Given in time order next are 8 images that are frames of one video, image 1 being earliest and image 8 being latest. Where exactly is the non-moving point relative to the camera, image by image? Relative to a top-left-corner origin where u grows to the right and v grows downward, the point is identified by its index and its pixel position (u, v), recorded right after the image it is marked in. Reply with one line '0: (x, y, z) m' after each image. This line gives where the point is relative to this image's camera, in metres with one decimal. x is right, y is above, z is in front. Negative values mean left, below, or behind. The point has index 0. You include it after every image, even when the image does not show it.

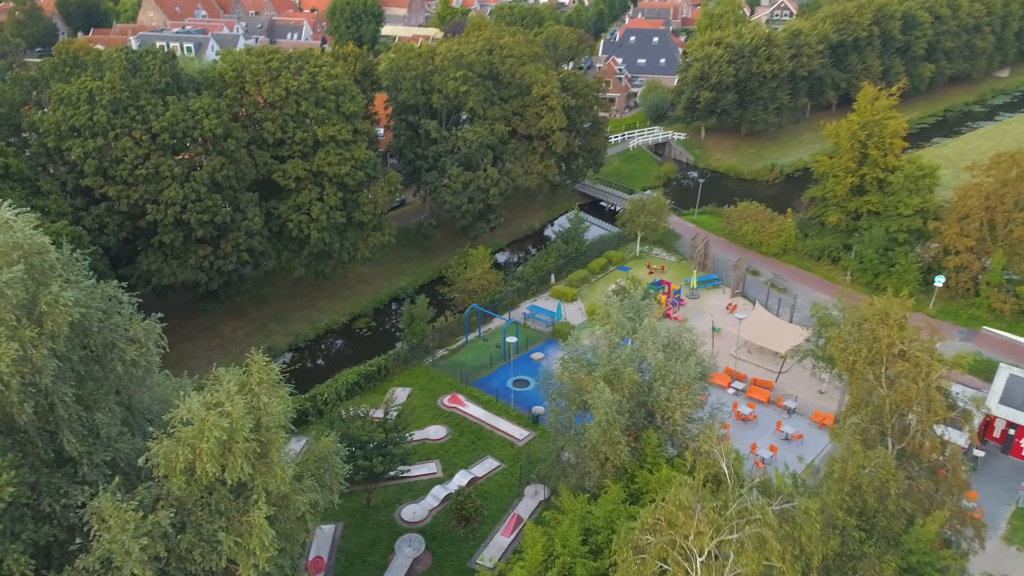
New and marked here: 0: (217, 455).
0: (-6.8, -3.8, +18.1) m
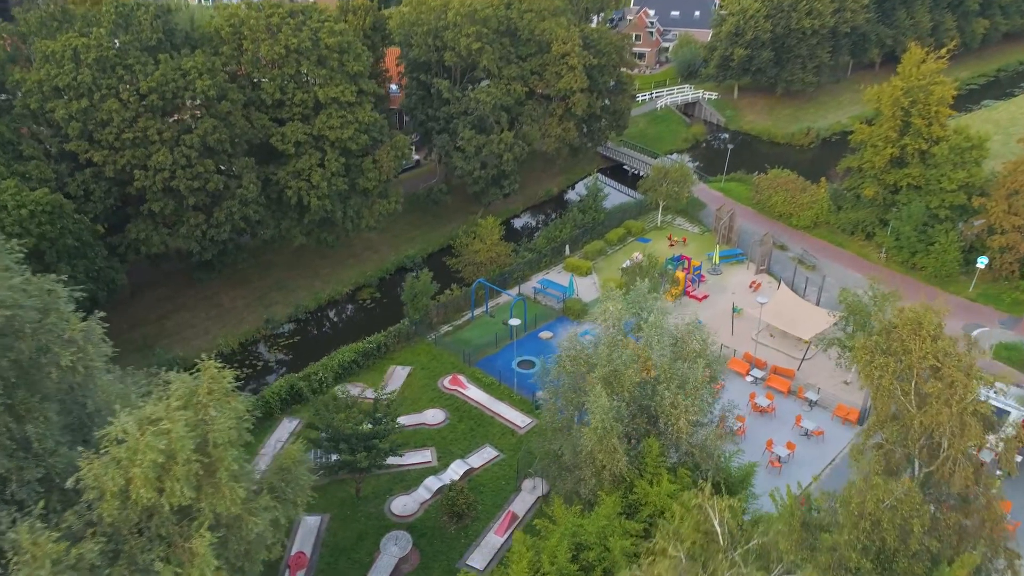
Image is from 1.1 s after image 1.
0: (-7.4, -3.9, +16.3) m
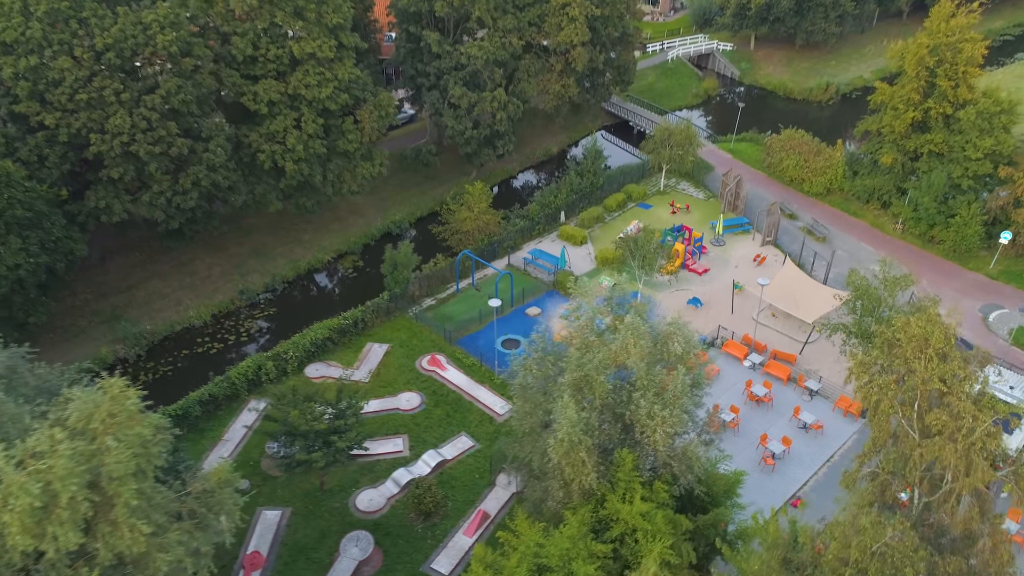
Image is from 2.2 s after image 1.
0: (-8.7, -4.3, +14.3) m
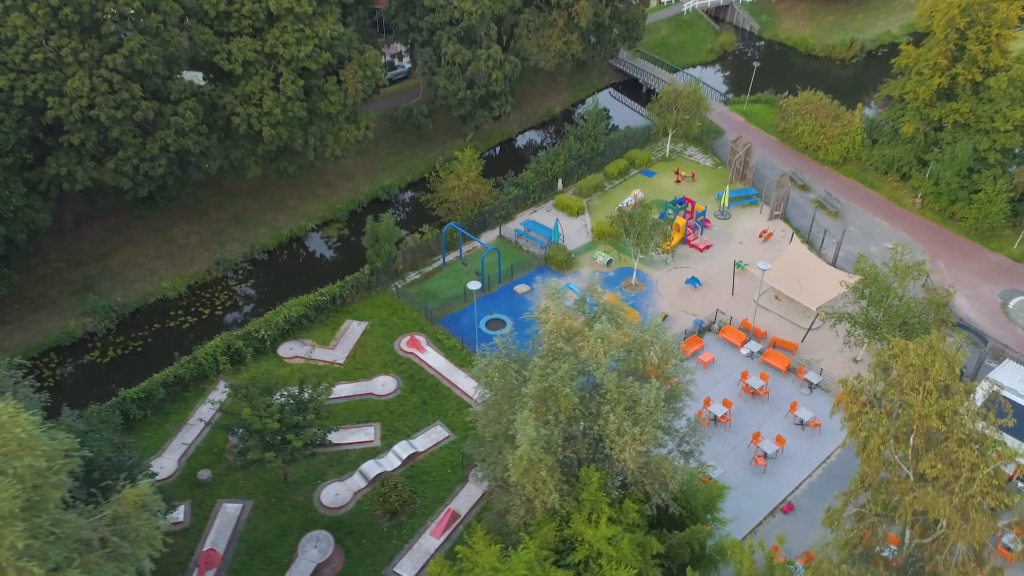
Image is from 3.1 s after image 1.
0: (-10.0, -4.7, +12.8) m
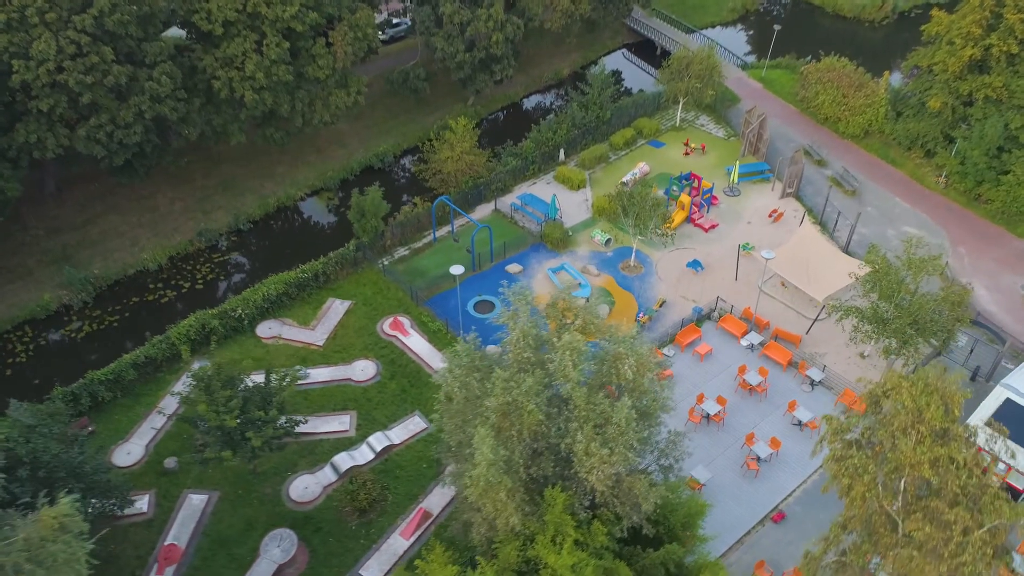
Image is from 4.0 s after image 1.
0: (-11.2, -5.0, +11.6) m
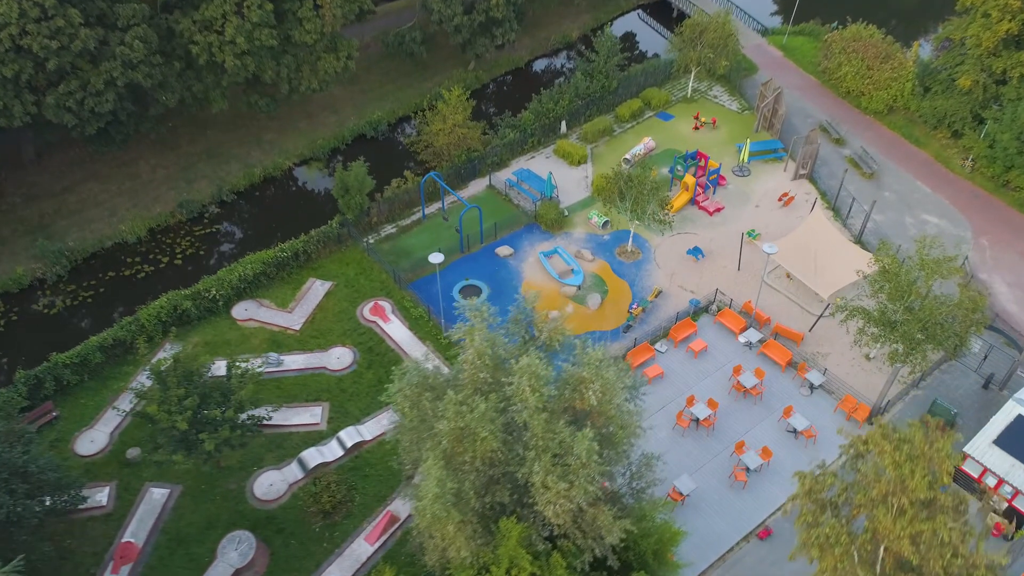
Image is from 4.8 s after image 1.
0: (-12.5, -5.5, +10.6) m
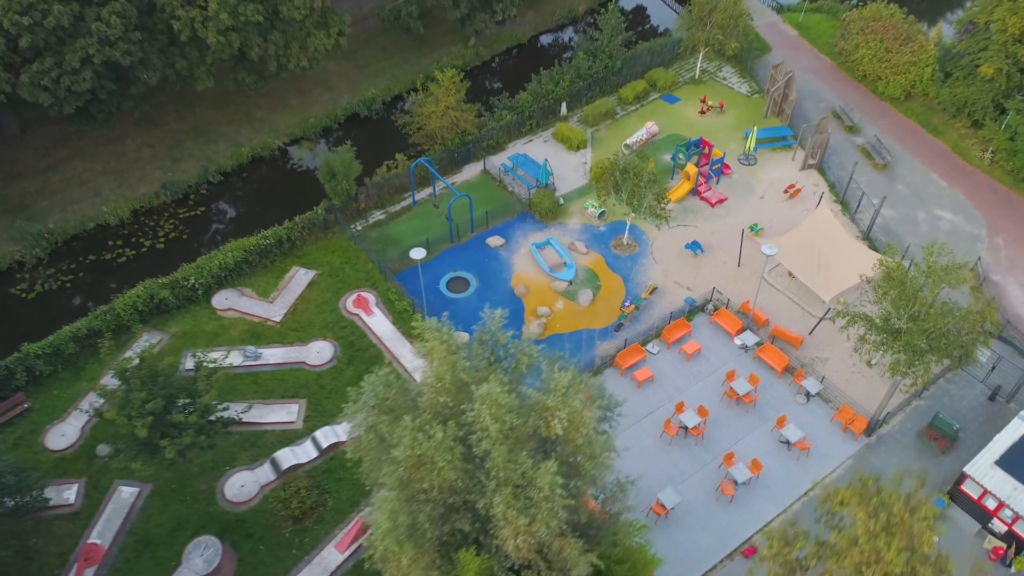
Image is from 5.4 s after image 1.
0: (-13.5, -5.9, +9.9) m
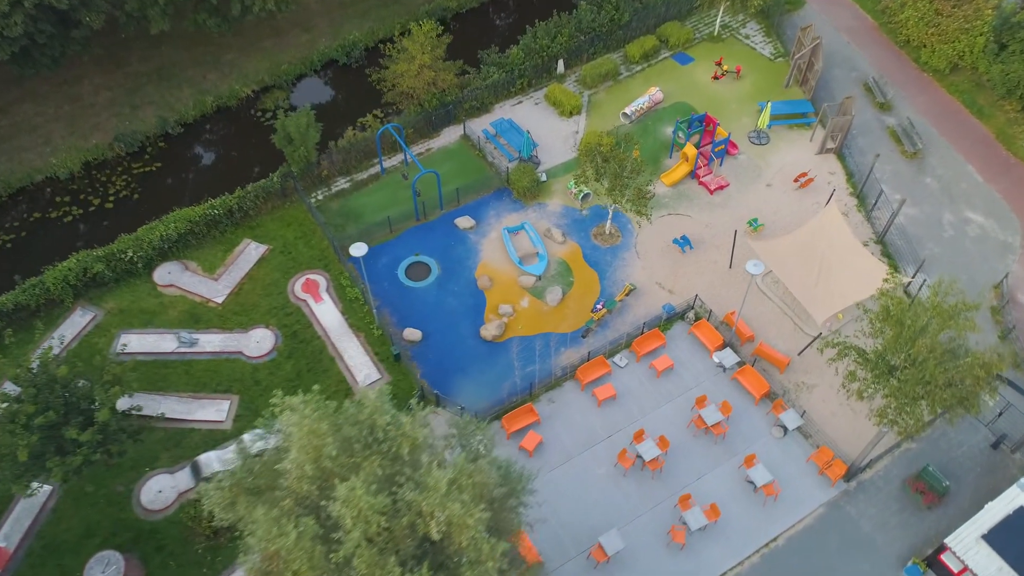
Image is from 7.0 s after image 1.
0: (-16.2, -7.1, +8.7) m
